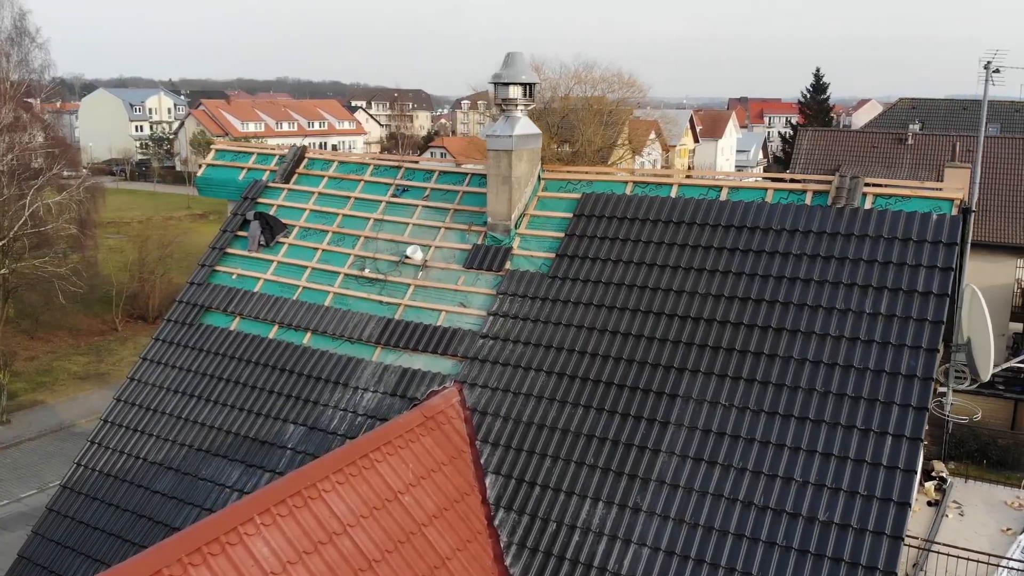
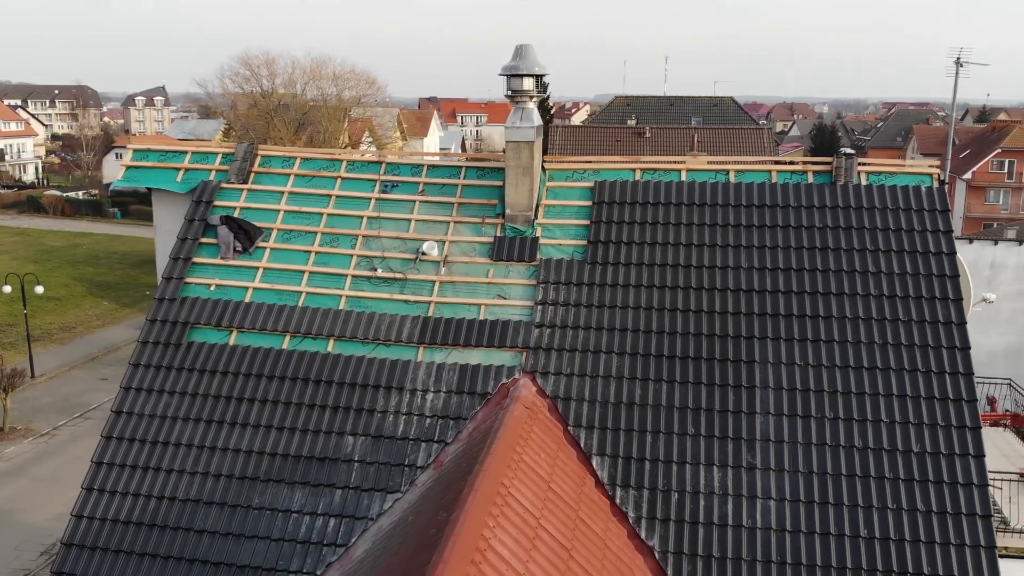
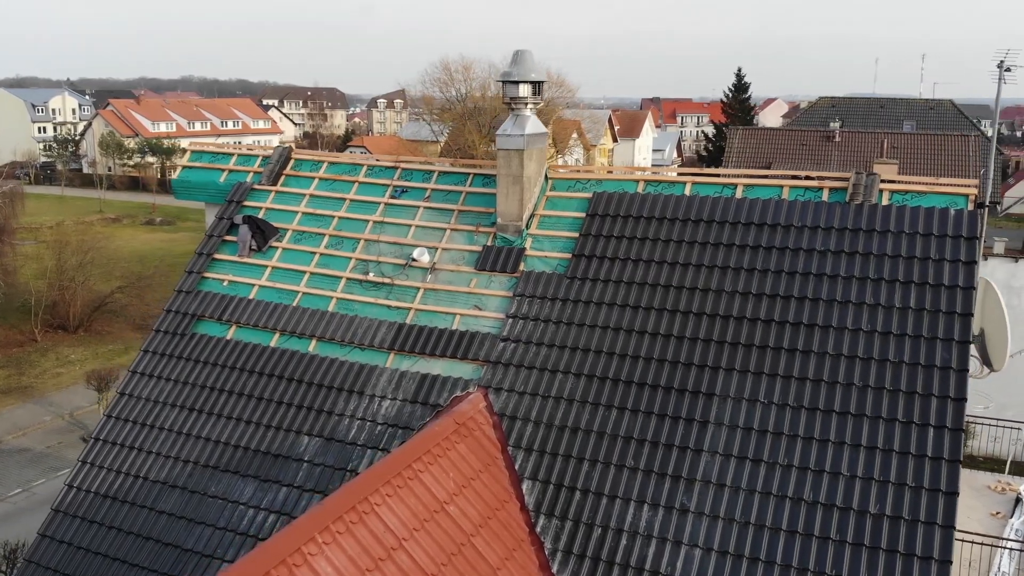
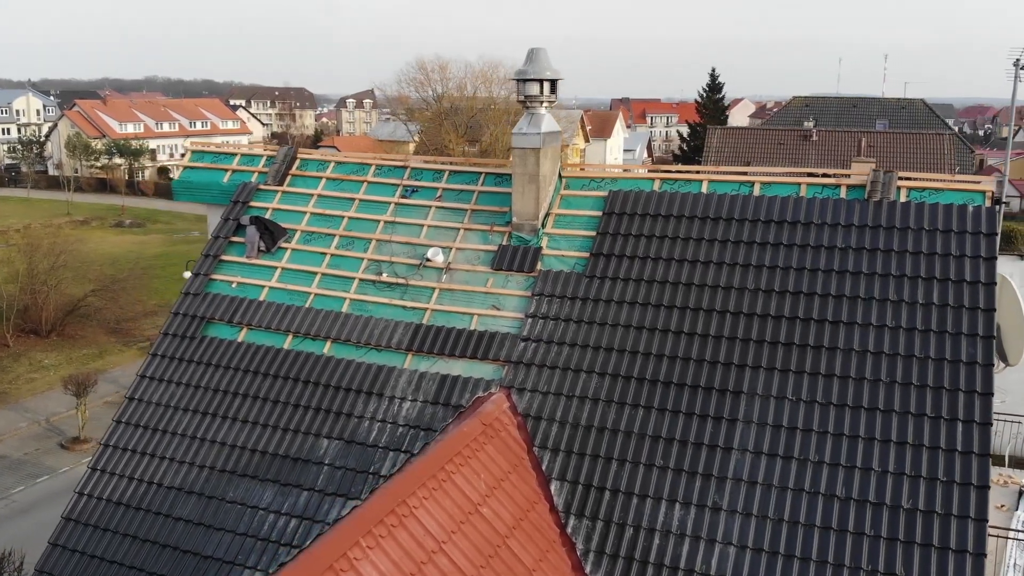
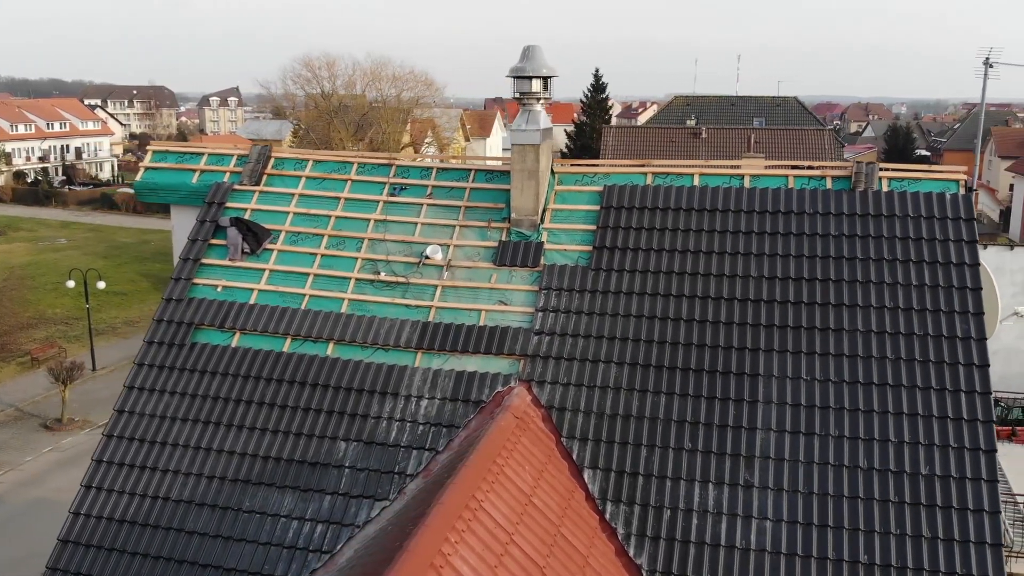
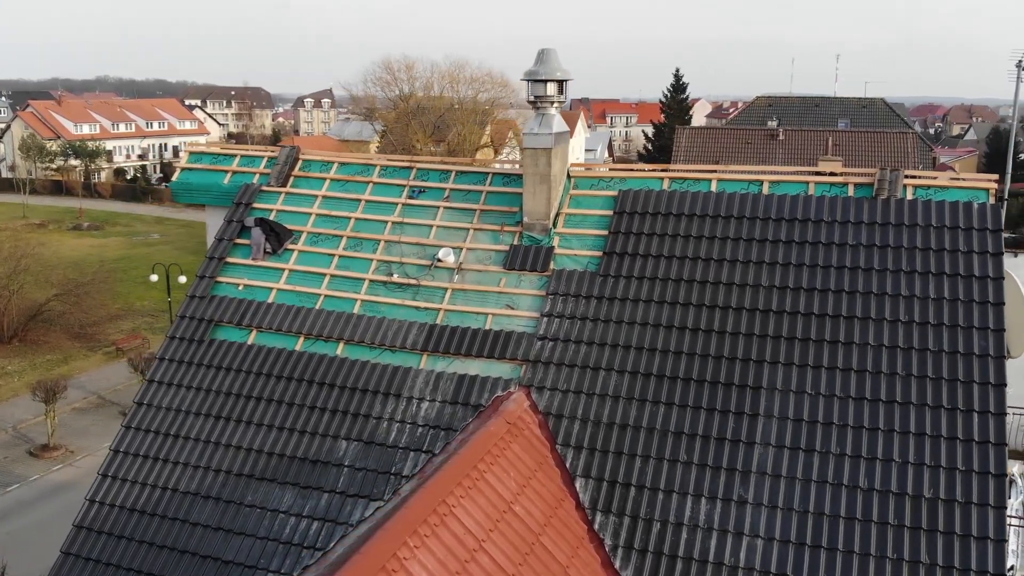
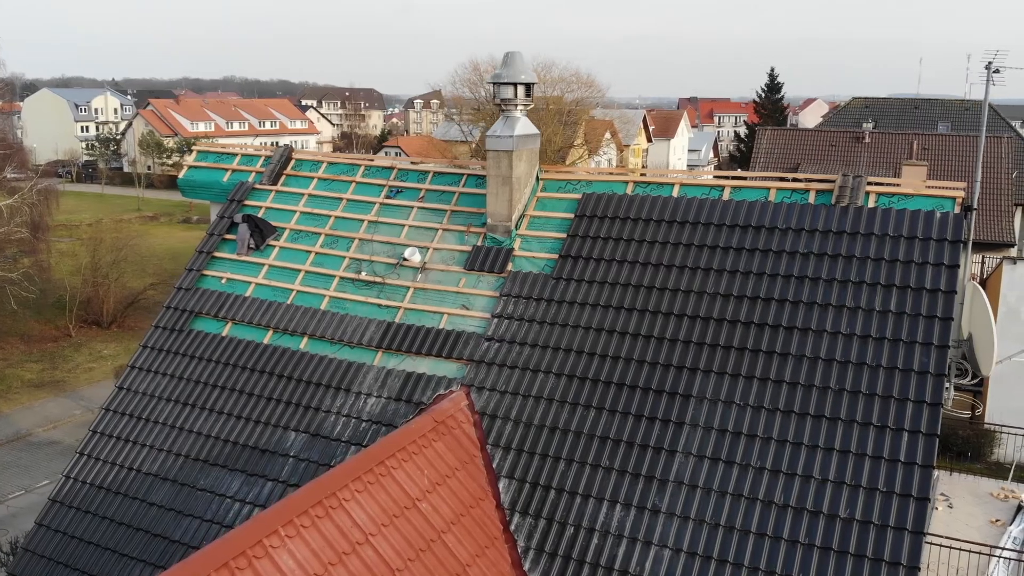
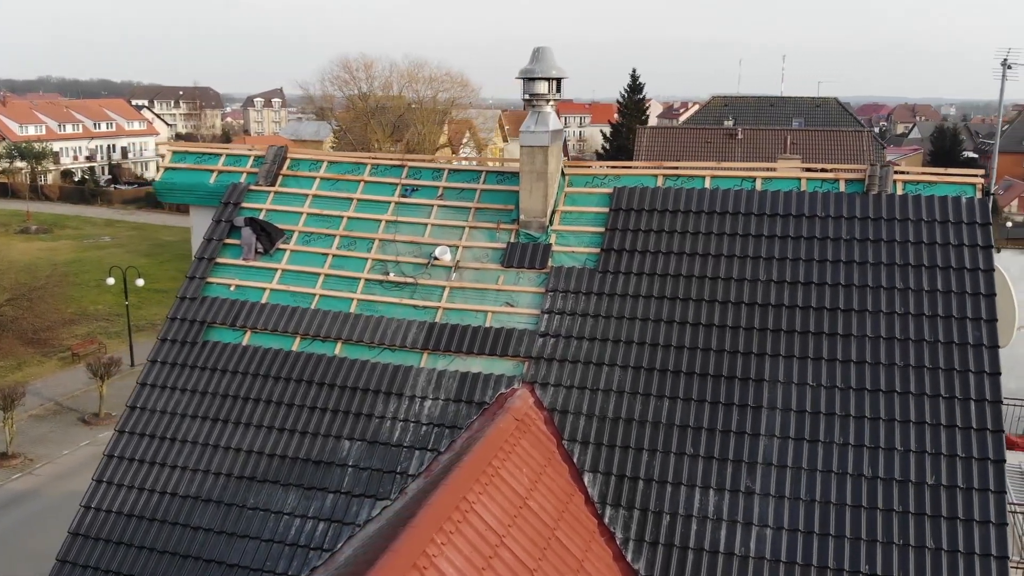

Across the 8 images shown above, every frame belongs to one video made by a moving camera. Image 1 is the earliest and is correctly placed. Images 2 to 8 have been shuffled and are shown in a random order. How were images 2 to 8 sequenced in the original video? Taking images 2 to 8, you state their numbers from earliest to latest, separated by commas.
7, 3, 4, 6, 8, 5, 2
